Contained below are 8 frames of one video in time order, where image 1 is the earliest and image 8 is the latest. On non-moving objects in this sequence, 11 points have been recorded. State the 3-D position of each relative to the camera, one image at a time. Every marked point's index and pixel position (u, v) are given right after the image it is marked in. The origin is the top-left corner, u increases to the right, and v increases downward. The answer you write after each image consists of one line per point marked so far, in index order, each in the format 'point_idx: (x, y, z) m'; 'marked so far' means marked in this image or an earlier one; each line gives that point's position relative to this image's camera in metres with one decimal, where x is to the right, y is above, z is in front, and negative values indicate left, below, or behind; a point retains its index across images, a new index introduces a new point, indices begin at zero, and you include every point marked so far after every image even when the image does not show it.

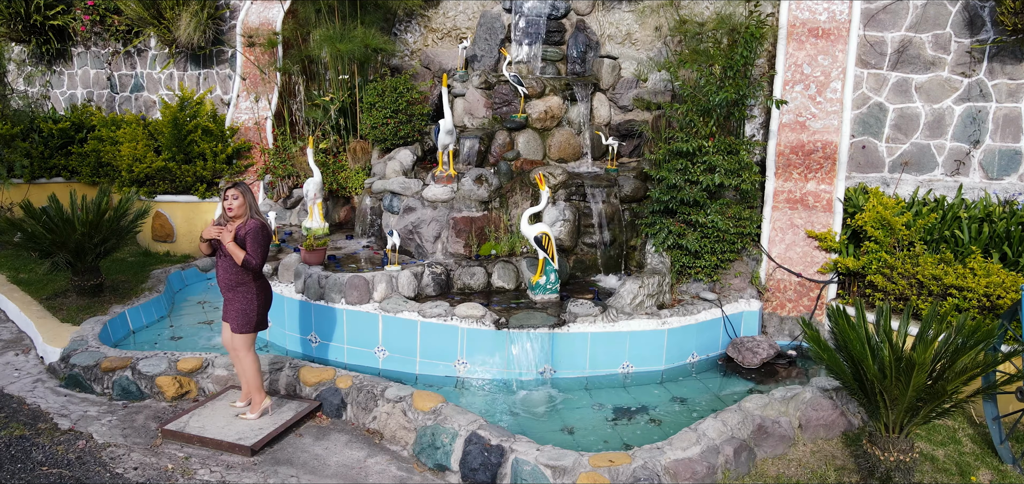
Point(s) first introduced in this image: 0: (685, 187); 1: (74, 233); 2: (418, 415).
0: (+1.5, +0.5, +6.3) m
1: (-4.0, +0.1, +6.8) m
2: (-0.6, -1.2, +5.0) m
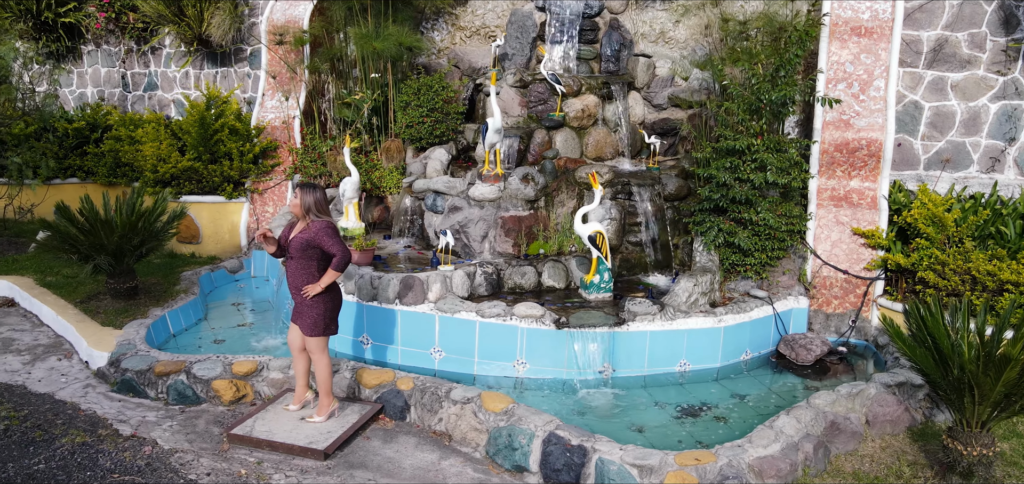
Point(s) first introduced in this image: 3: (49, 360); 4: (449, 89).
0: (+1.9, +0.5, +6.4) m
1: (-3.6, 0.0, +6.7) m
2: (-0.2, -1.2, +5.0) m
3: (-3.8, -1.0, +6.1) m
4: (-0.7, +1.7, +8.0) m
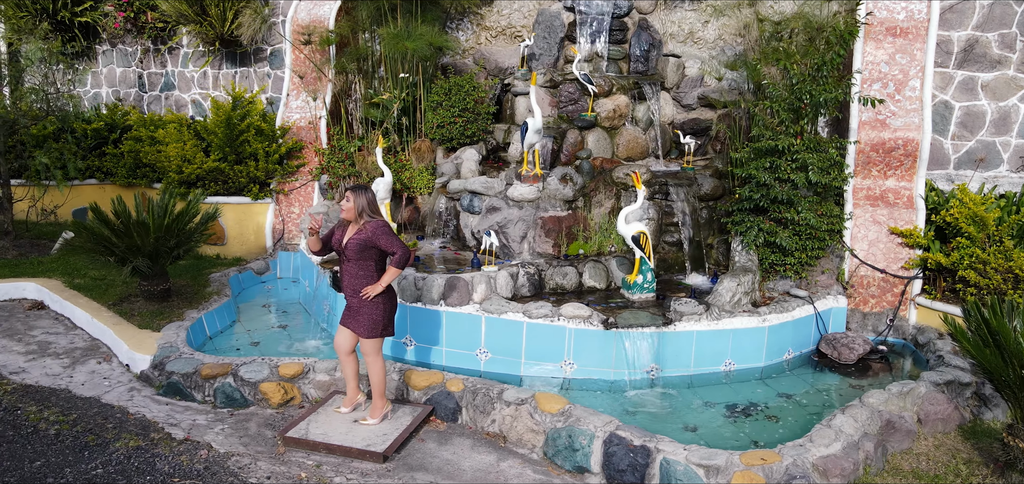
0: (+2.3, +0.5, +6.4) m
1: (-3.2, 0.0, +6.6) m
2: (+0.2, -1.2, +5.0) m
3: (-3.4, -1.0, +6.0) m
4: (-0.3, +1.6, +8.0) m
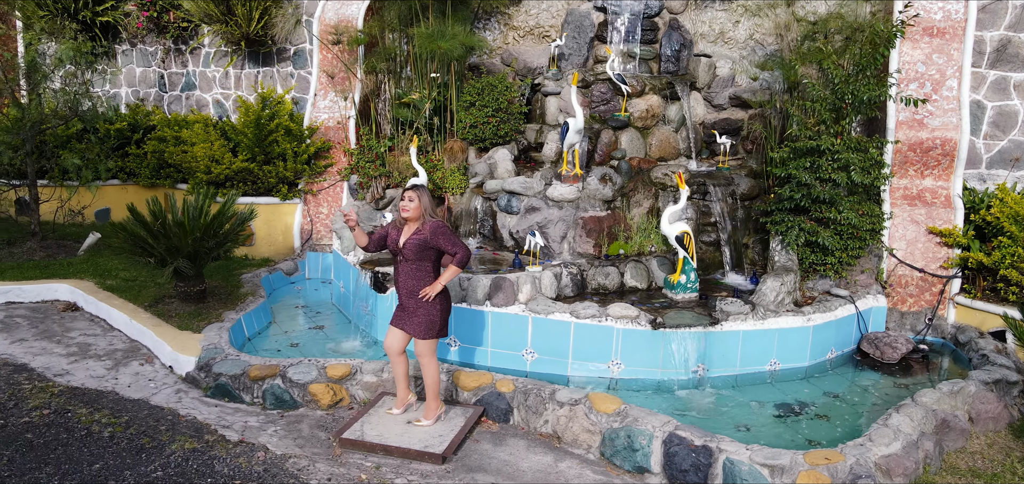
0: (+2.6, +0.5, +6.4) m
1: (-2.9, 0.0, +6.6) m
2: (+0.6, -1.2, +5.0) m
3: (-3.1, -1.0, +6.0) m
4: (0.0, +1.6, +8.0) m
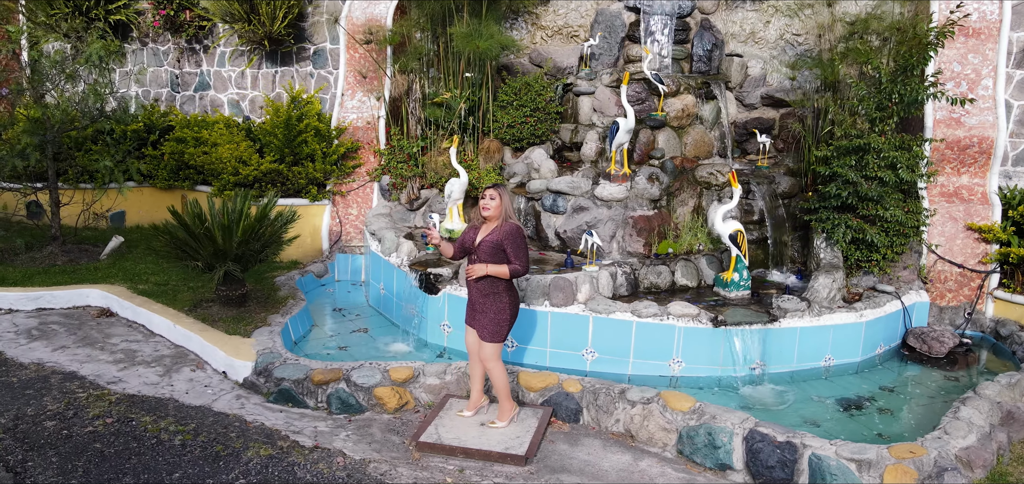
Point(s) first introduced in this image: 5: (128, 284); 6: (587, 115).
0: (+3.1, +0.5, +6.5) m
1: (-2.4, 0.0, +6.4) m
2: (+1.1, -1.2, +5.0) m
3: (-2.6, -1.0, +5.9) m
4: (+0.4, +1.6, +8.0) m
5: (-3.8, -0.4, +7.4) m
6: (+0.8, +1.4, +8.1) m
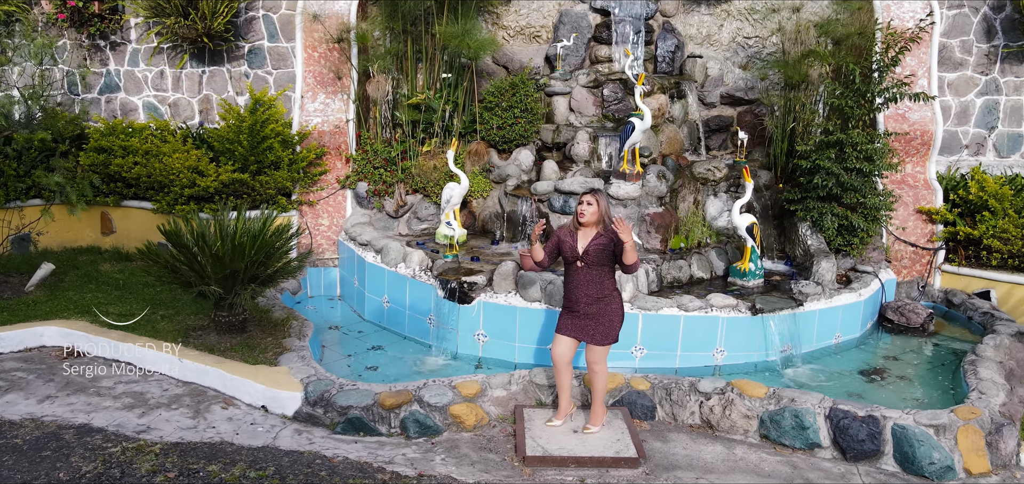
0: (+3.2, +0.6, +7.1) m
1: (-2.1, -0.2, +5.8) m
2: (+1.7, -1.1, +5.3) m
3: (-2.1, -1.2, +5.2) m
4: (+0.2, +1.6, +8.0) m
5: (-3.7, -0.6, +6.4) m
6: (+0.6, +1.4, +8.2) m
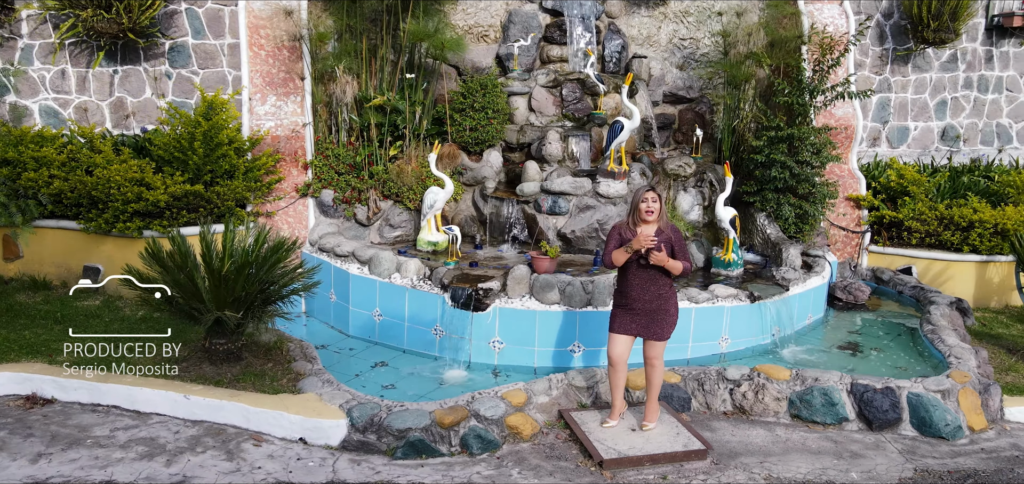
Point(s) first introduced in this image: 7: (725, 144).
0: (+3.0, +0.8, +7.7) m
1: (-1.9, -0.3, +5.3) m
2: (+2.0, -1.1, +5.6) m
3: (-1.7, -1.3, +4.7) m
4: (-0.2, +1.6, +7.9) m
5: (-3.5, -0.9, +5.5) m
6: (+0.2, +1.4, +8.2) m
7: (+2.5, +1.1, +8.6) m
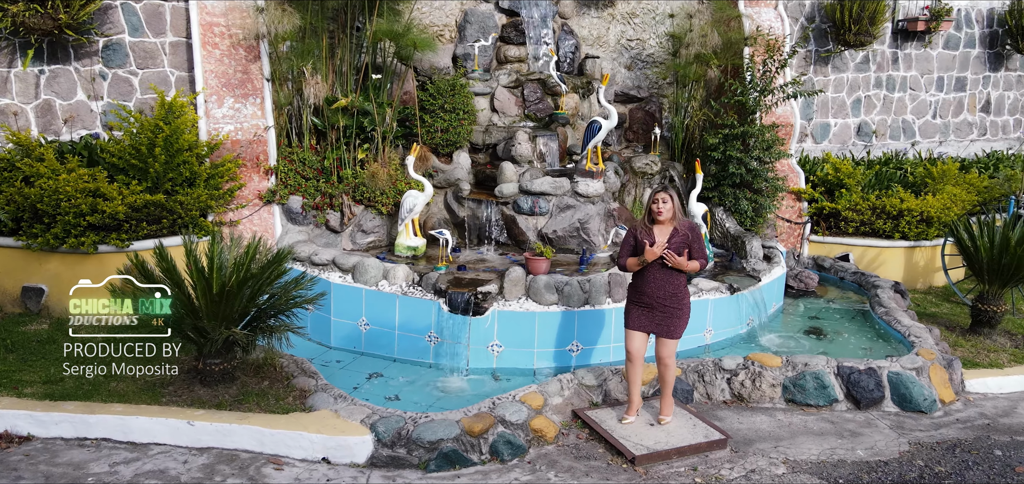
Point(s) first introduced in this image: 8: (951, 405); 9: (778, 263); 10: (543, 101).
0: (+2.6, +0.9, +8.1) m
1: (-1.7, -0.4, +5.0) m
2: (+2.1, -1.0, +5.9) m
3: (-1.4, -1.4, +4.4) m
4: (-0.6, +1.6, +7.8) m
5: (-3.4, -1.0, +5.0) m
6: (-0.2, +1.4, +8.1) m
7: (+2.0, +1.2, +8.9) m
8: (+3.5, -1.3, +5.9) m
9: (+2.8, -0.2, +7.7) m
10: (+0.4, +1.6, +8.2) m
